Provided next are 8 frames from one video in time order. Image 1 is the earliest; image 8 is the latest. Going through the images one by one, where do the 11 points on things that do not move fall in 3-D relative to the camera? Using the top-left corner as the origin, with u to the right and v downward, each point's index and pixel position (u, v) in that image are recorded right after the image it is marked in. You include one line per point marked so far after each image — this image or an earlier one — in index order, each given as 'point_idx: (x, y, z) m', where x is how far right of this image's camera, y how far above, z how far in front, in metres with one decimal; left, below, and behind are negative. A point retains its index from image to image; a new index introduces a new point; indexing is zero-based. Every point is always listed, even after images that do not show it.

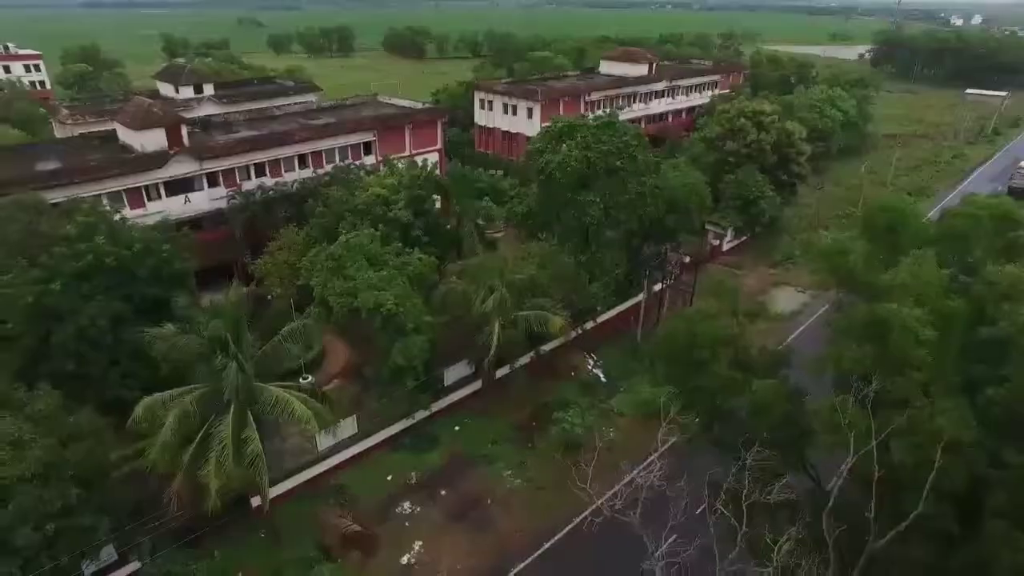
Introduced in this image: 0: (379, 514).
0: (-3.2, -5.4, +16.2) m
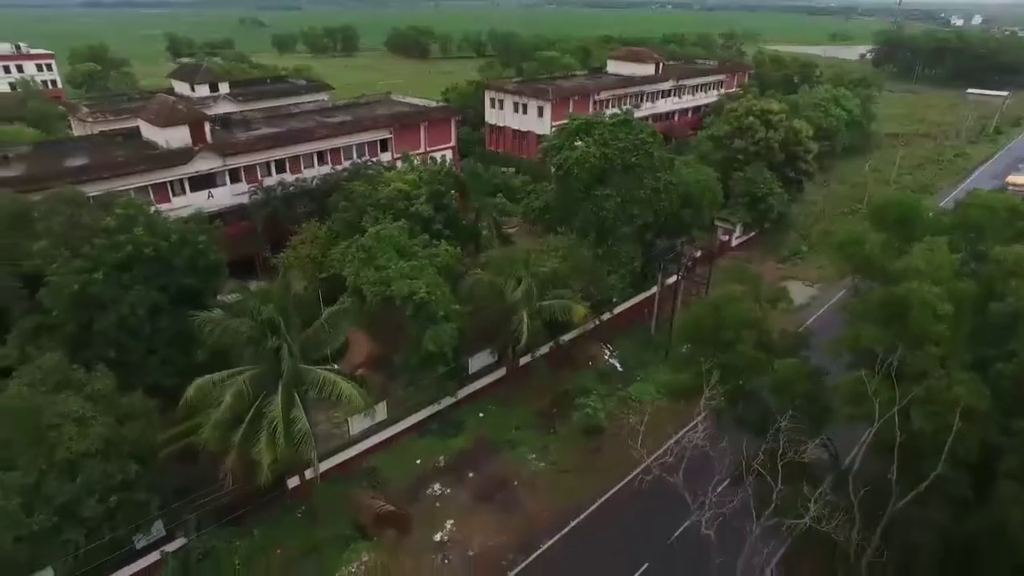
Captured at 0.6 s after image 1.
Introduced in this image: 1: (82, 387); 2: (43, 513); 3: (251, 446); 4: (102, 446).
0: (-2.5, -5.2, +16.8) m
1: (-8.4, -1.8, +13.3) m
2: (-8.2, -4.0, +11.7) m
3: (-4.9, -3.0, +12.7) m
4: (-7.6, -2.9, +12.5) m
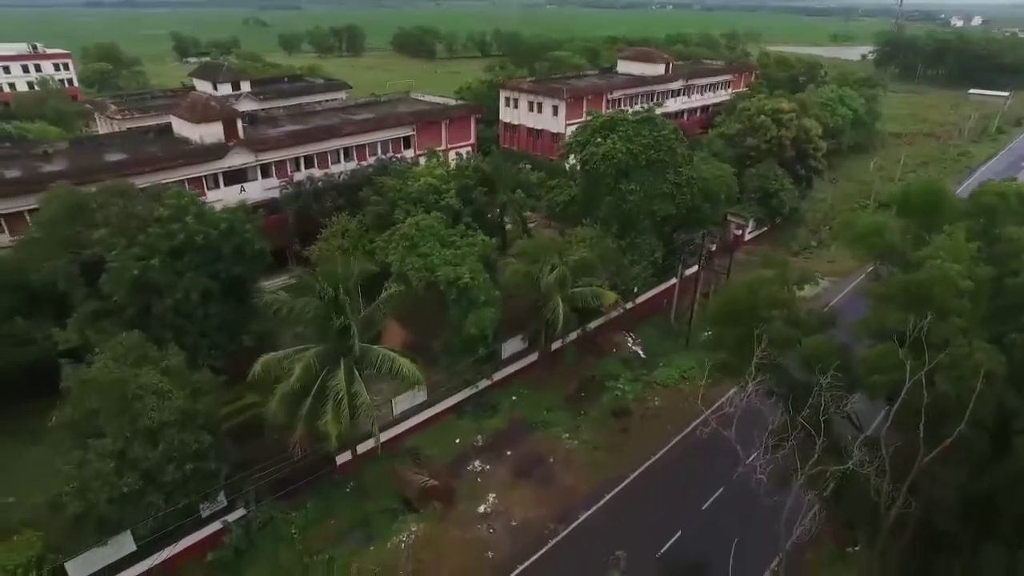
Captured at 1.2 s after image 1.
0: (-1.6, -4.8, +17.8) m
1: (-7.4, -1.5, +14.2) m
2: (-7.2, -3.6, +12.6) m
3: (-4.0, -2.6, +13.6) m
4: (-6.6, -2.5, +13.4) m
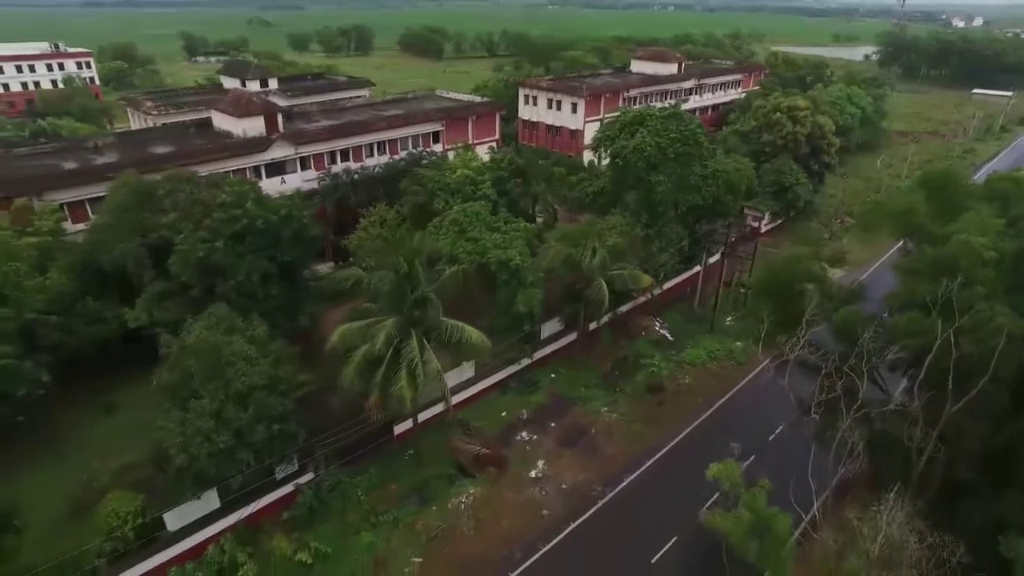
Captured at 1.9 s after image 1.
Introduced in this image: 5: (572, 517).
0: (-0.3, -4.3, +19.0) m
1: (-6.1, -1.0, +15.5) m
2: (-6.0, -3.1, +13.8) m
3: (-2.7, -2.1, +14.9) m
4: (-5.3, -2.0, +14.7) m
5: (+1.5, -5.6, +16.6) m
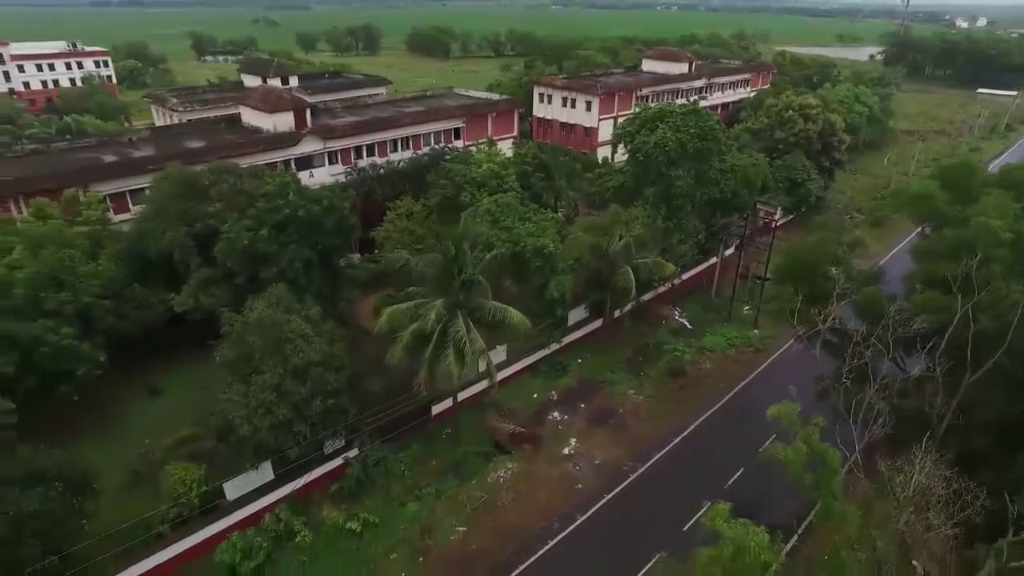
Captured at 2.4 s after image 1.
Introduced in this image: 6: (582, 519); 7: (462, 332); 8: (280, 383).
0: (+0.7, -3.9, +19.9) m
1: (-5.2, -0.5, +16.4) m
2: (-5.0, -2.7, +14.7) m
3: (-1.7, -1.7, +15.8) m
4: (-4.4, -1.6, +15.6) m
5: (+2.4, -5.2, +17.4) m
6: (+1.7, -5.7, +16.6) m
7: (-1.2, -1.1, +15.6) m
8: (-5.1, -2.1, +14.9) m
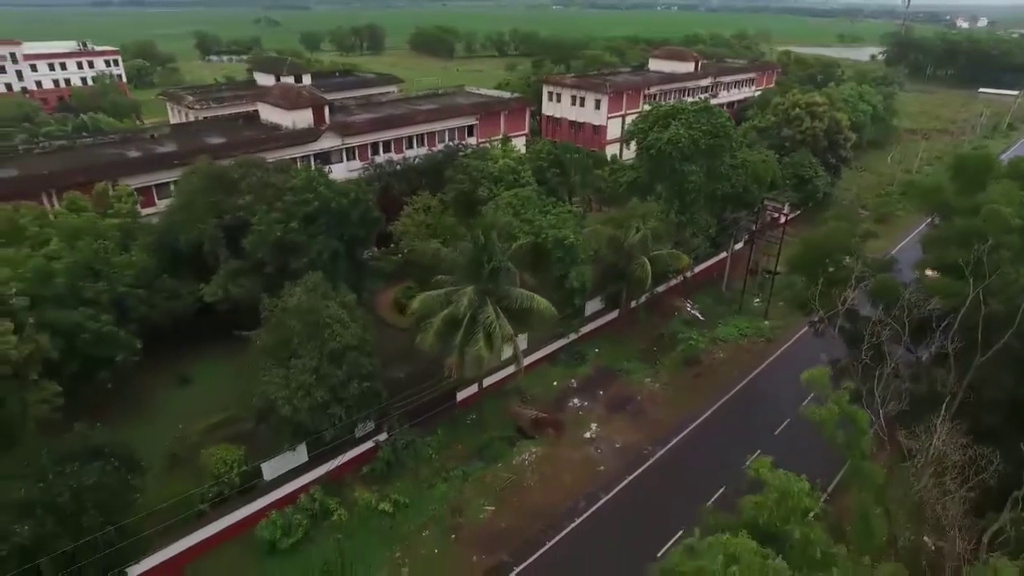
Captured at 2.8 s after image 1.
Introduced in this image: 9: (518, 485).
0: (+1.3, -3.6, +20.5) m
1: (-4.5, -0.2, +17.0) m
2: (-4.4, -2.4, +15.4) m
3: (-1.1, -1.4, +16.4) m
4: (-3.7, -1.3, +16.2) m
5: (+3.1, -4.9, +18.1) m
6: (+2.4, -5.4, +17.2) m
7: (-0.5, -0.8, +16.2) m
8: (-4.5, -1.8, +15.5) m
9: (+0.2, -5.2, +17.7) m
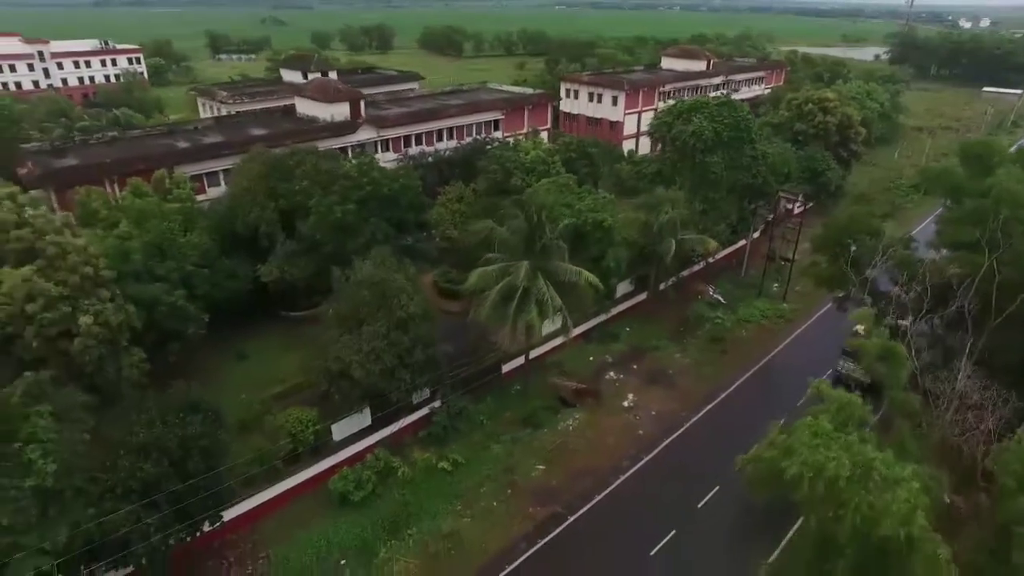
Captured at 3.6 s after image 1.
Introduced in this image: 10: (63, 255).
0: (+2.6, -3.0, +22.0) m
1: (-3.2, +0.4, +18.4) m
2: (-3.1, -1.7, +16.8) m
3: (+0.2, -0.7, +17.8) m
4: (-2.4, -0.6, +17.7) m
5: (+4.4, -4.3, +19.5) m
6: (+3.7, -4.7, +18.7) m
7: (+0.8, -0.1, +17.6) m
8: (-3.1, -1.1, +17.0) m
9: (+1.5, -4.5, +19.1) m
10: (-10.7, +0.8, +16.0) m
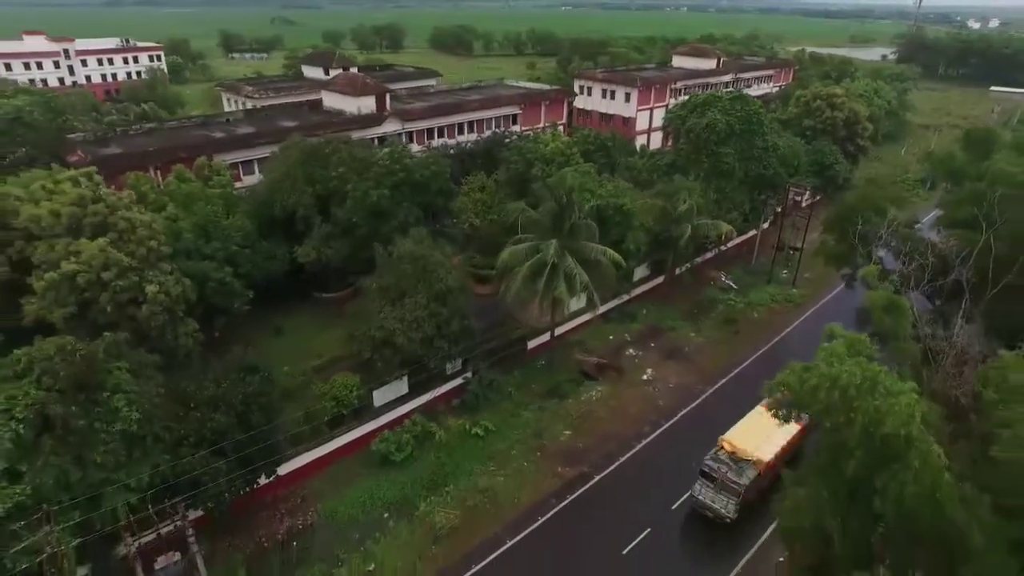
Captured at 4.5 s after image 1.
0: (+3.5, -2.3, +23.2) m
1: (-2.4, +1.1, +19.7) m
2: (-2.2, -1.0, +18.1) m
3: (+1.1, -0.1, +19.1) m
4: (-1.6, 0.0, +19.0) m
5: (+5.2, -3.6, +20.7) m
6: (+4.5, -4.1, +19.9) m
7: (+1.7, +0.6, +18.9) m
8: (-2.3, -0.4, +18.3) m
9: (+2.3, -3.9, +20.4) m
10: (-9.8, +1.5, +17.4) m
